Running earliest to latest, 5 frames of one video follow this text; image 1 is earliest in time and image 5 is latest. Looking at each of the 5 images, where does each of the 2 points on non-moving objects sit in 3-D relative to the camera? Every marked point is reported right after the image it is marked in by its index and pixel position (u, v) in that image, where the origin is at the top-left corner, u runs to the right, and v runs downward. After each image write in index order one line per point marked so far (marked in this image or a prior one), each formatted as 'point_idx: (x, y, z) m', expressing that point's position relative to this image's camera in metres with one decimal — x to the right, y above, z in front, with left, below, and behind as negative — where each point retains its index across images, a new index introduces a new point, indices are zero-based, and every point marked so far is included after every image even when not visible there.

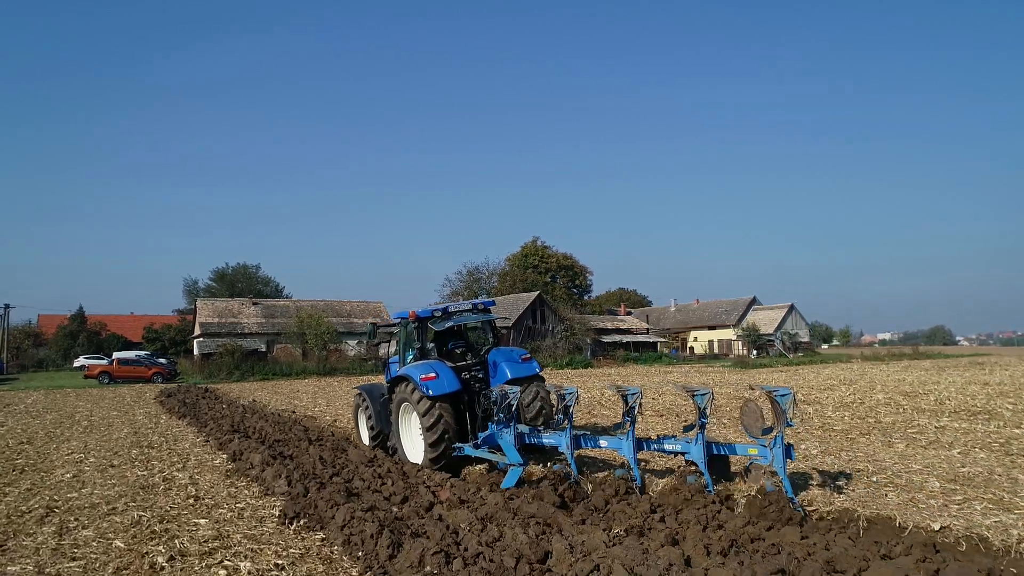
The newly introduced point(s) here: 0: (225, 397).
0: (-5.2, -2.0, +13.2) m
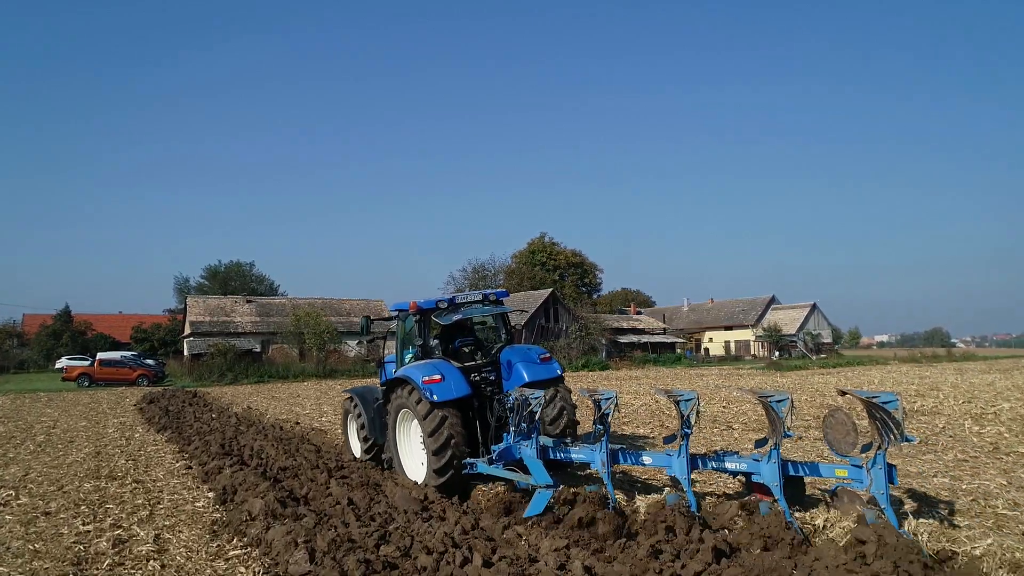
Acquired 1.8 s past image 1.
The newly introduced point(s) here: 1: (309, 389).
0: (-4.9, -2.0, +12.1) m
1: (-4.2, -2.2, +15.3) m
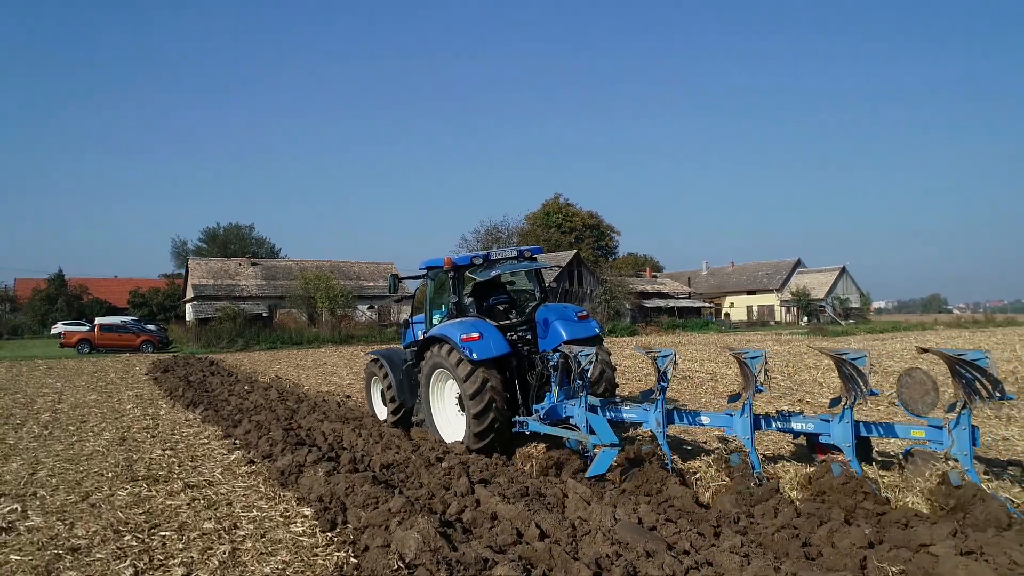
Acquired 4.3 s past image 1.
0: (-4.4, -1.3, +11.4) m
1: (-3.8, -1.4, +14.5) m
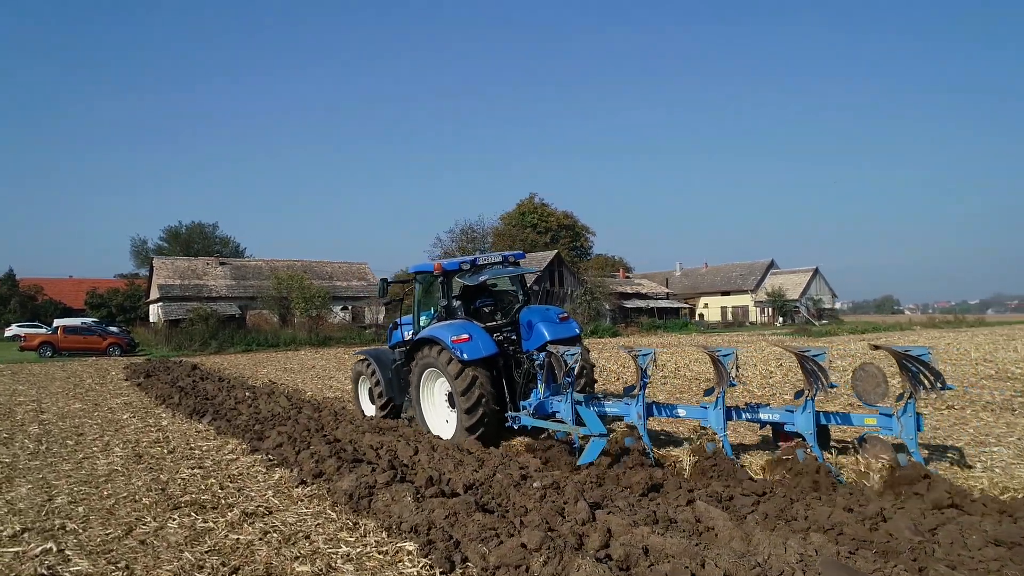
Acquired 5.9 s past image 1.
0: (-4.6, -1.3, +10.9) m
1: (-4.1, -1.4, +14.1) m
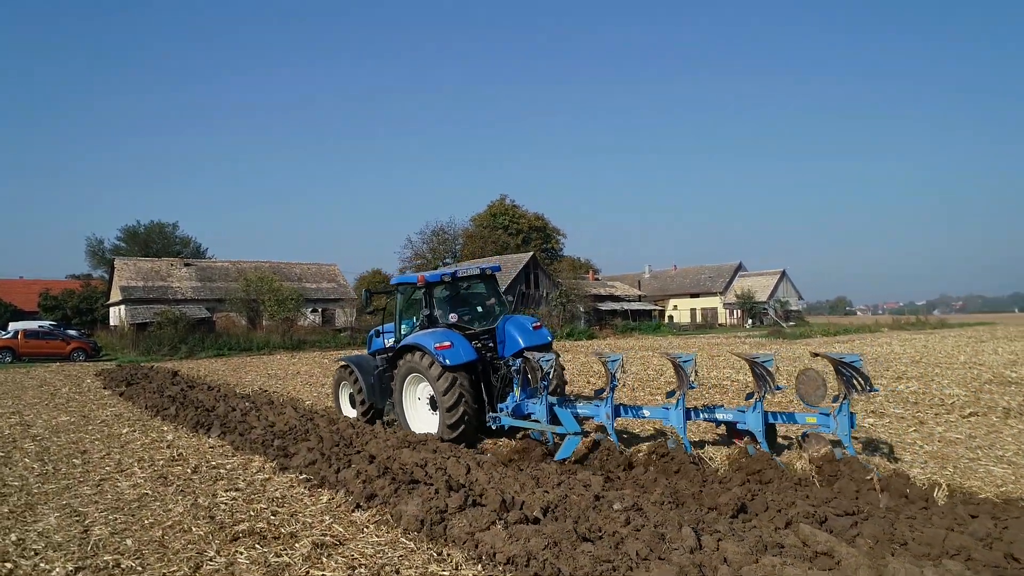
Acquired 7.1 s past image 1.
0: (-4.9, -1.4, +10.5) m
1: (-4.6, -1.4, +13.7) m
